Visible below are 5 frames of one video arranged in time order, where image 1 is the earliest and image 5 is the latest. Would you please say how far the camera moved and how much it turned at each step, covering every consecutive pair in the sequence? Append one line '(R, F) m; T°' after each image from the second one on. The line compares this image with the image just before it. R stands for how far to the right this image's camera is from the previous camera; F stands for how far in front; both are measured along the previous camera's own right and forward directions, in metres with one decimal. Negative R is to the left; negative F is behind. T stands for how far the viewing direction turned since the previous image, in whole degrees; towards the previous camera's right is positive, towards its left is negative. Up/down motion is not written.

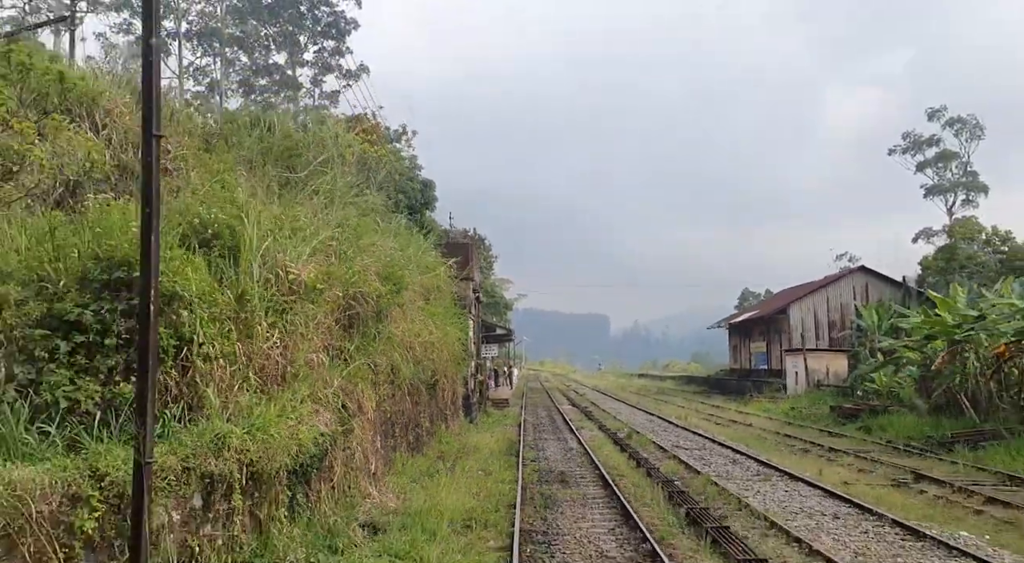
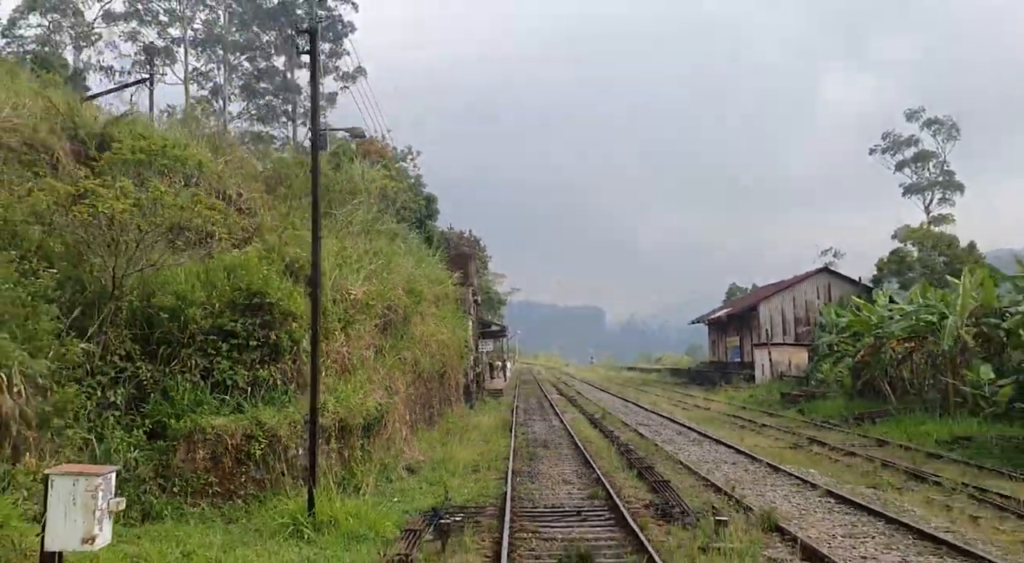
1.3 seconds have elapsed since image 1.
(0.0, -4.2) m; 0°
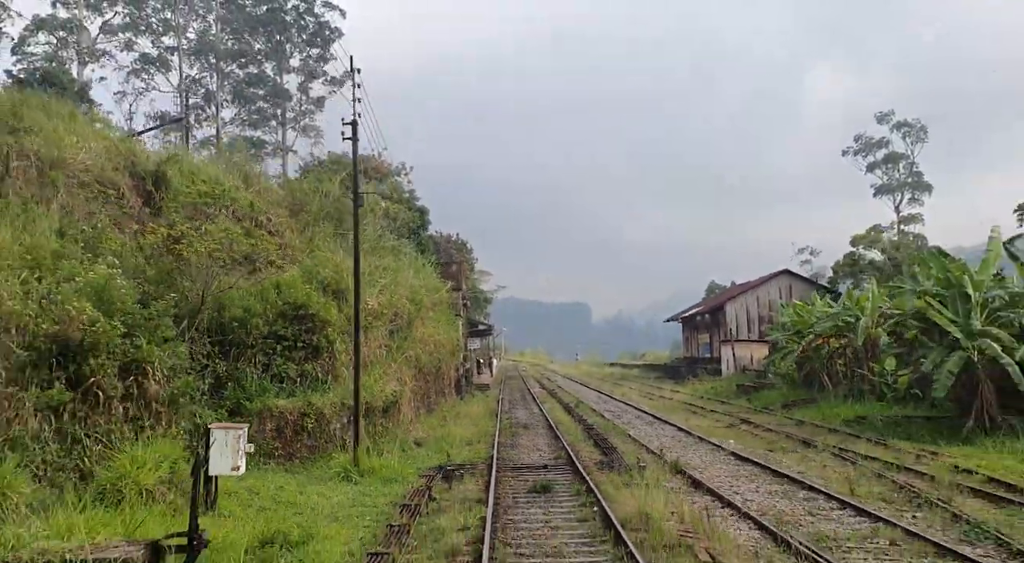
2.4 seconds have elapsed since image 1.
(0.0, -3.7) m; +1°
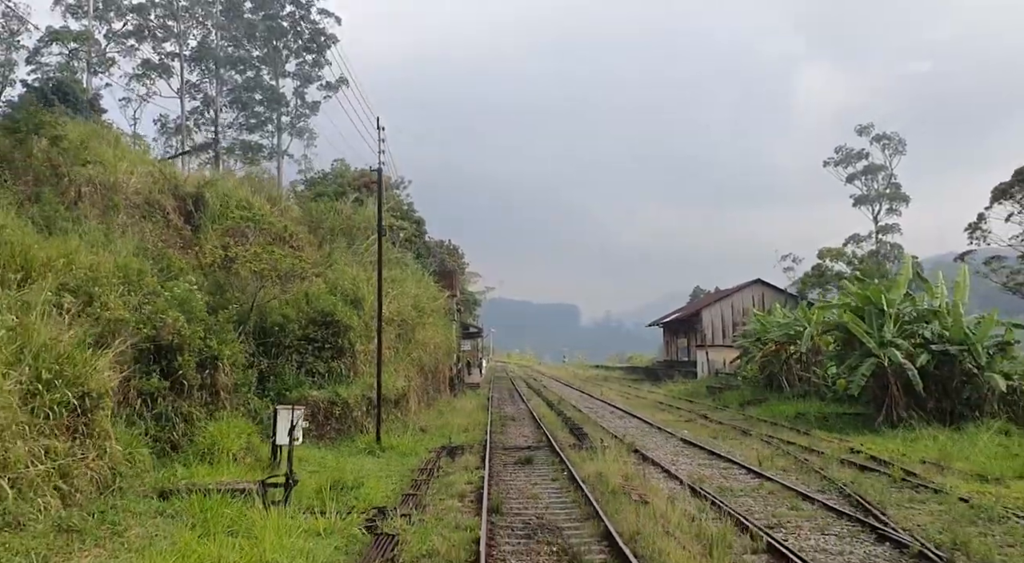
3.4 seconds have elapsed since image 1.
(-0.1, -3.2) m; +1°
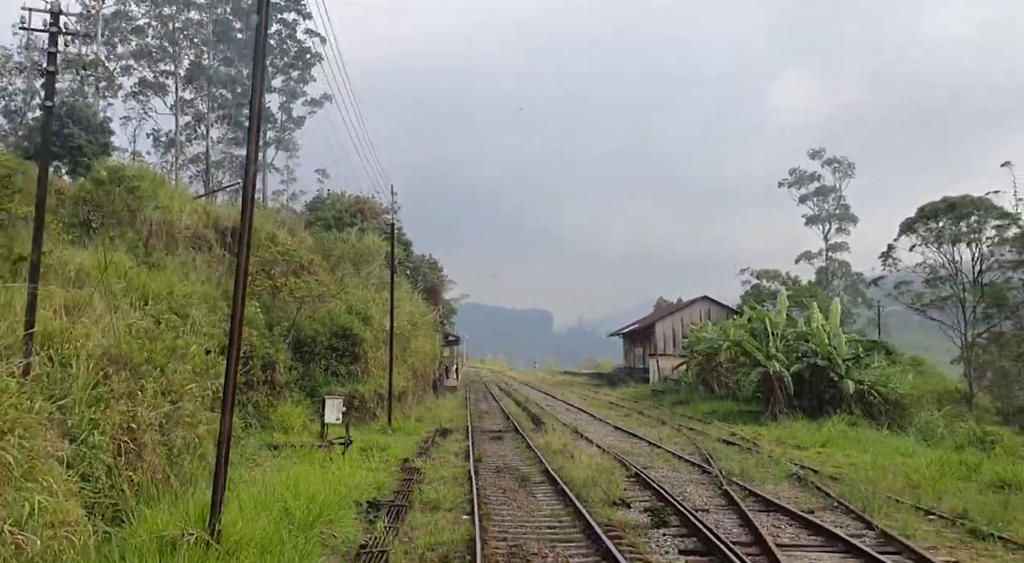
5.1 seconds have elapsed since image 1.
(-0.1, -5.8) m; +2°
